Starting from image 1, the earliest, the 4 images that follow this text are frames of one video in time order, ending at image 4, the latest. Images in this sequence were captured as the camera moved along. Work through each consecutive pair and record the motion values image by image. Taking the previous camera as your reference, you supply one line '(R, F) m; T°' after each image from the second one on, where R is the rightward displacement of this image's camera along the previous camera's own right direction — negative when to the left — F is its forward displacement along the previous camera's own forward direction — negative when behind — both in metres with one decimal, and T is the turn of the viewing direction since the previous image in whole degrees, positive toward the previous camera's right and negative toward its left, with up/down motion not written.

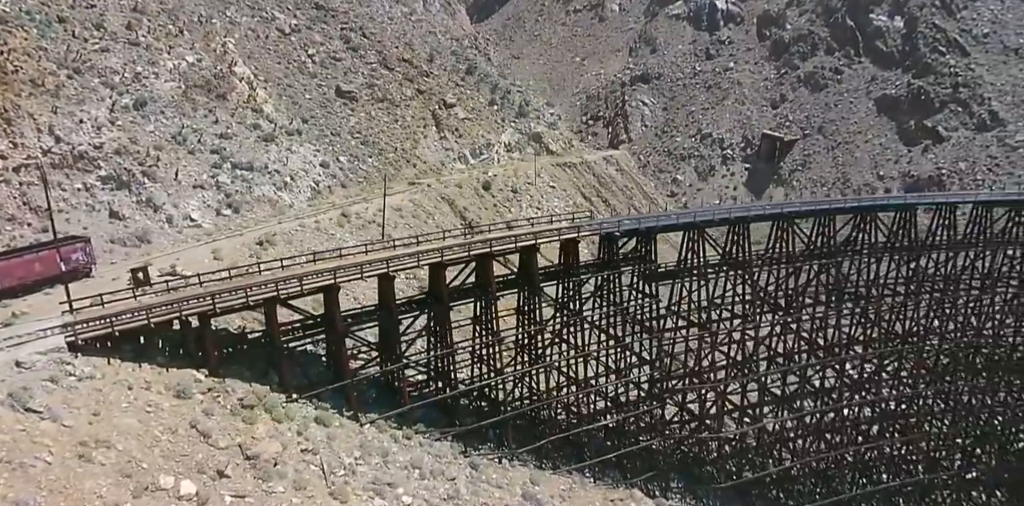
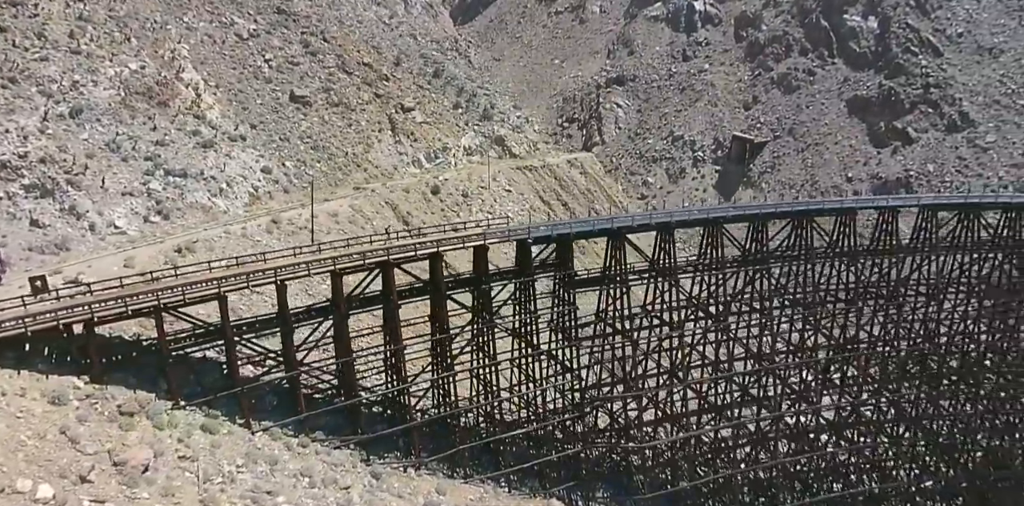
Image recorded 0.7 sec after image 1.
(+2.5, 0.0) m; -1°
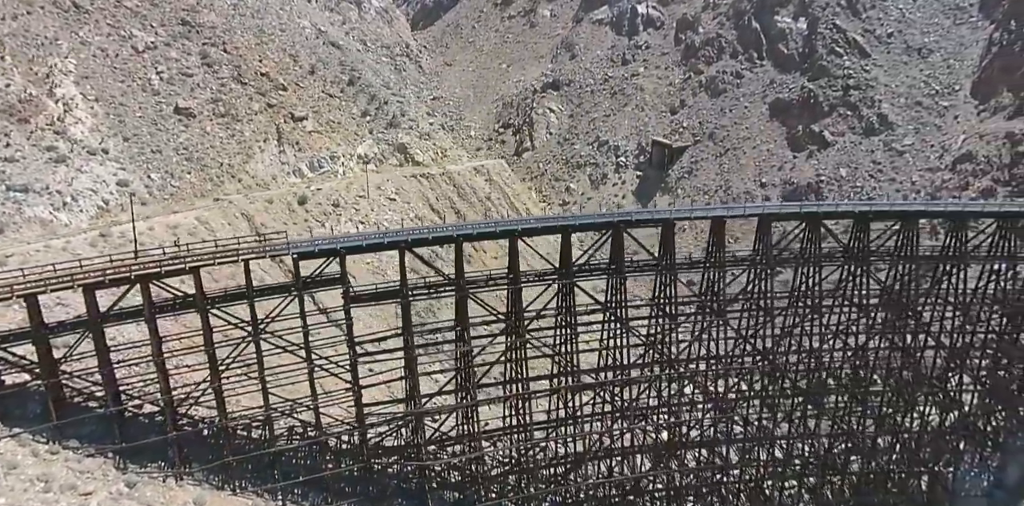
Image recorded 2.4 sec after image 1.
(+6.6, +0.1) m; -3°
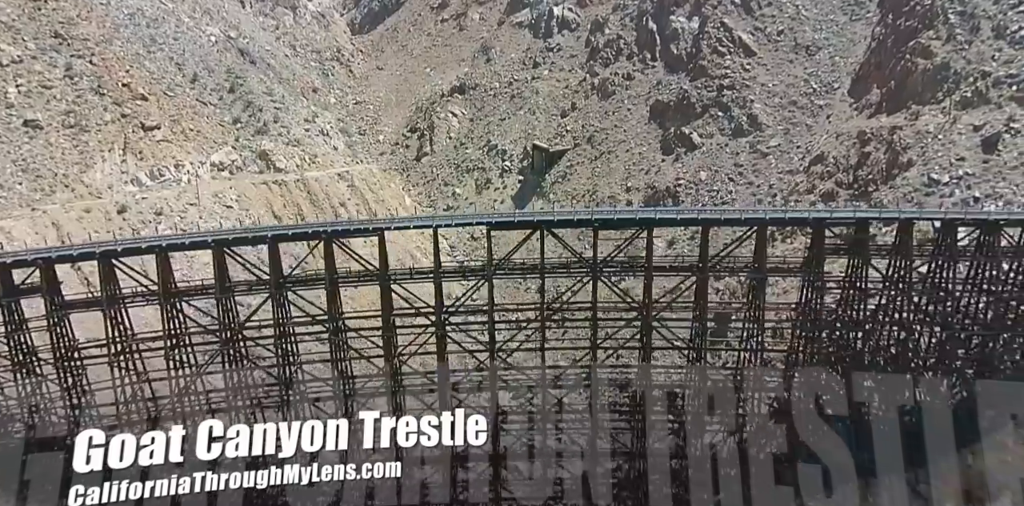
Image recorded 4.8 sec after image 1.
(+9.4, +0.5) m; -5°
